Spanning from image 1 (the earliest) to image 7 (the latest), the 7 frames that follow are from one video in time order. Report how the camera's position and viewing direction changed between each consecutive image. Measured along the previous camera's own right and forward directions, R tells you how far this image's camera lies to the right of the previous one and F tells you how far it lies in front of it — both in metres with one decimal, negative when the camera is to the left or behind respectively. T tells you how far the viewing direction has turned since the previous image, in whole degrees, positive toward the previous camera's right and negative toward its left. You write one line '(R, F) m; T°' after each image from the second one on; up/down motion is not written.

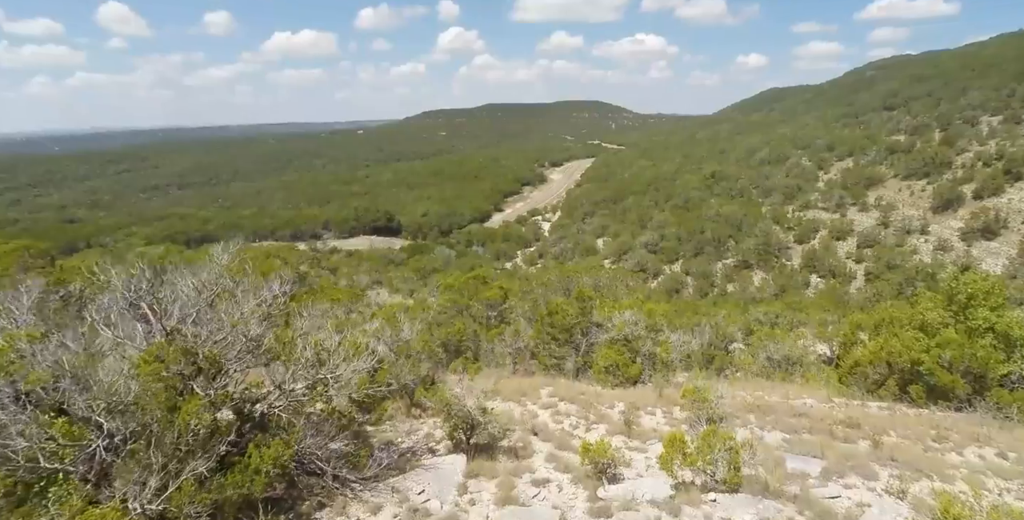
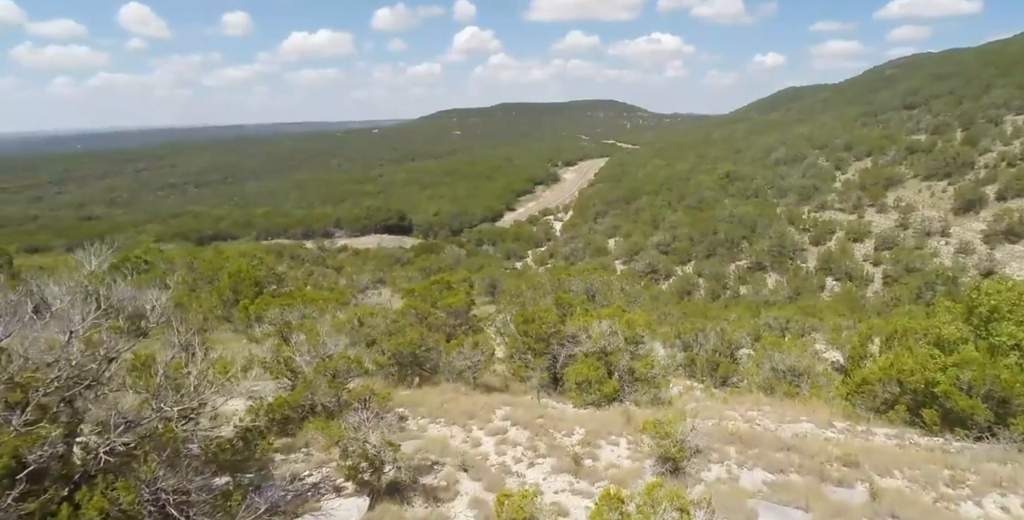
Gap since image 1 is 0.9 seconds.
(+0.6, +0.9) m; -1°
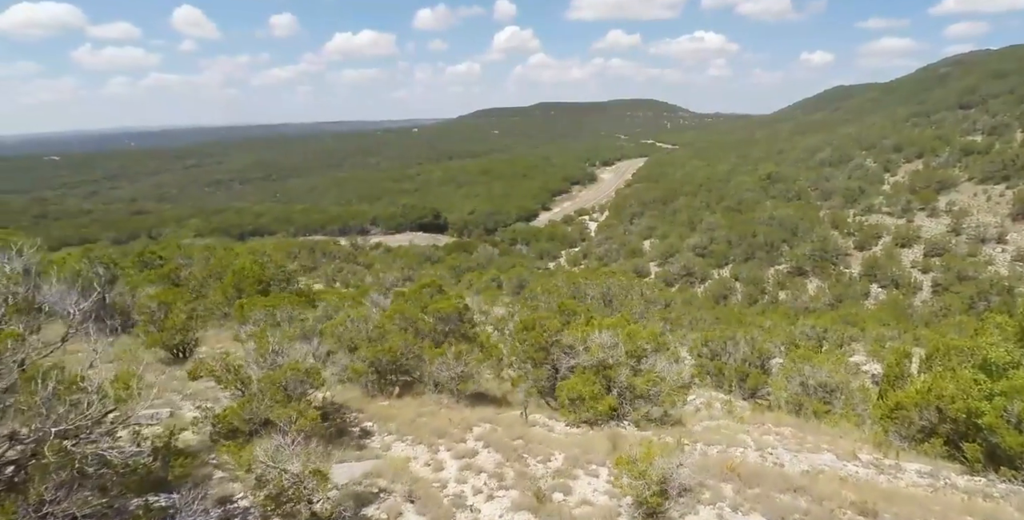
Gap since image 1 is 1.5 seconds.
(+0.5, +0.6) m; -3°
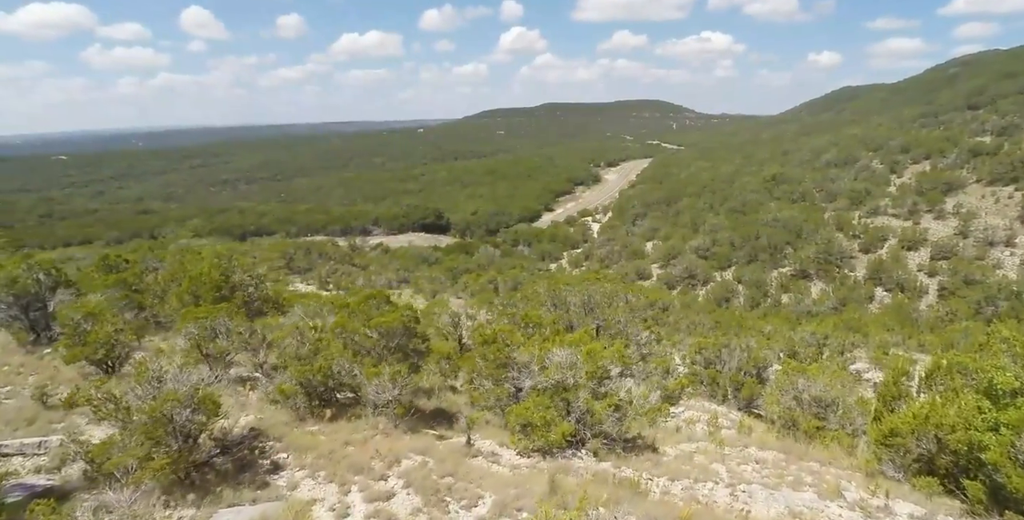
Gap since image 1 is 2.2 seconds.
(+0.5, +0.7) m; 0°
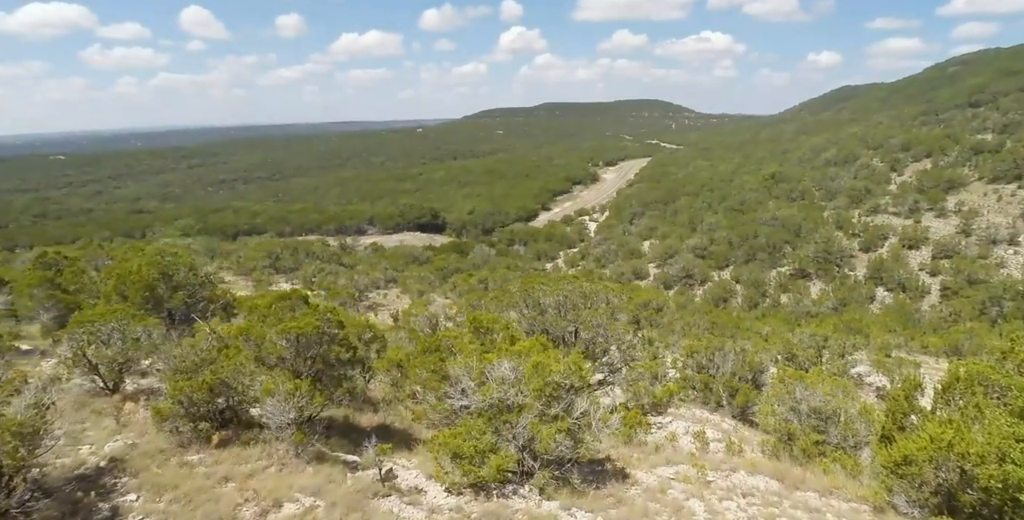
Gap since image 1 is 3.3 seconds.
(+0.5, +1.1) m; 0°
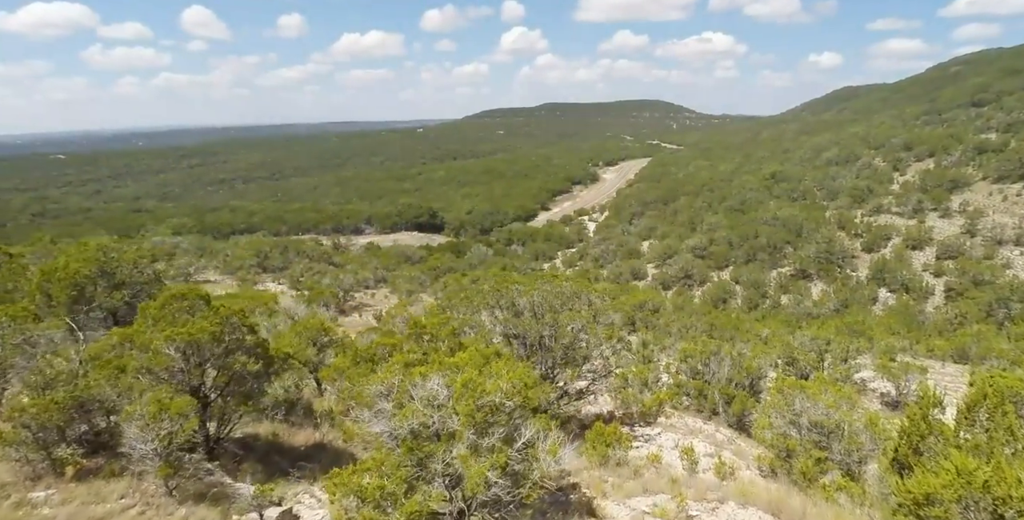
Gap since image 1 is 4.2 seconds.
(+0.4, +1.0) m; 0°
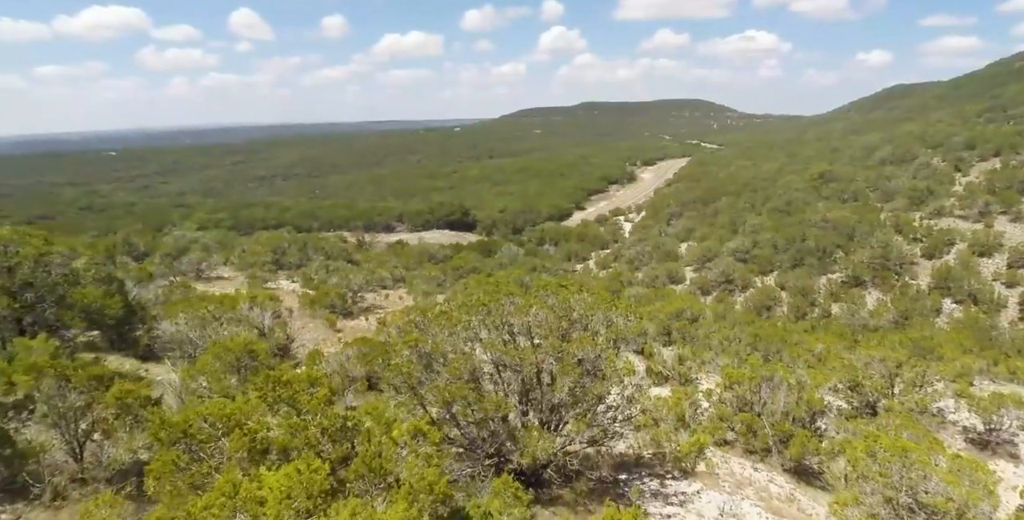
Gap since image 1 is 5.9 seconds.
(+0.5, +2.5) m; -3°
